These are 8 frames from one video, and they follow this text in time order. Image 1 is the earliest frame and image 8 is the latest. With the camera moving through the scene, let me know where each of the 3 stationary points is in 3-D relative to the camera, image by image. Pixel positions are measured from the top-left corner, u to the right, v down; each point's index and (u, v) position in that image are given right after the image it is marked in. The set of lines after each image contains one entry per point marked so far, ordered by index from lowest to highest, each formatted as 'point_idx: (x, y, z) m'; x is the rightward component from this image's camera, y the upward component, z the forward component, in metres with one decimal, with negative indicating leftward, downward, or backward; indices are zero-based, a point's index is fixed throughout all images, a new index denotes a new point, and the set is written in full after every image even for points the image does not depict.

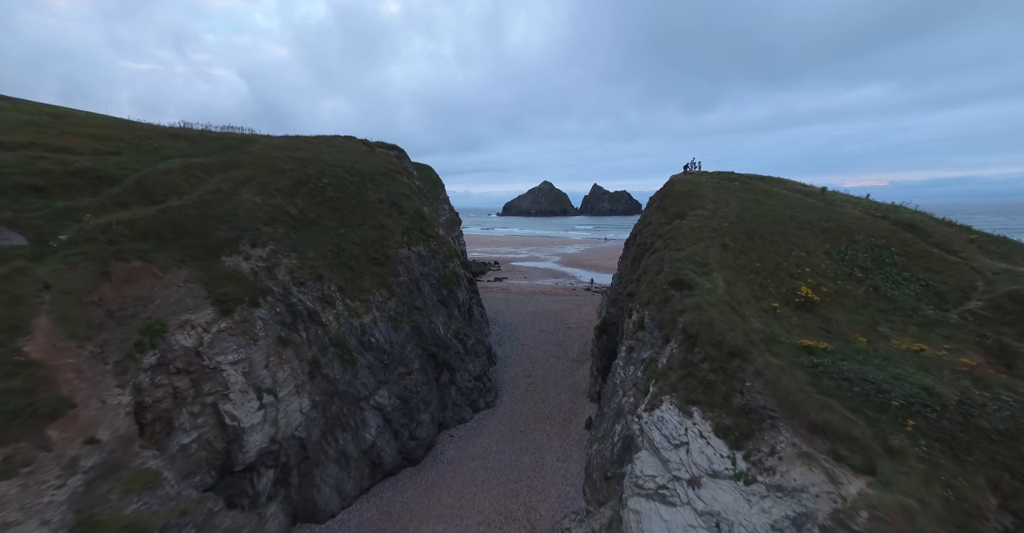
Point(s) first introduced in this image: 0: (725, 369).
0: (+9.6, -4.7, +17.6) m
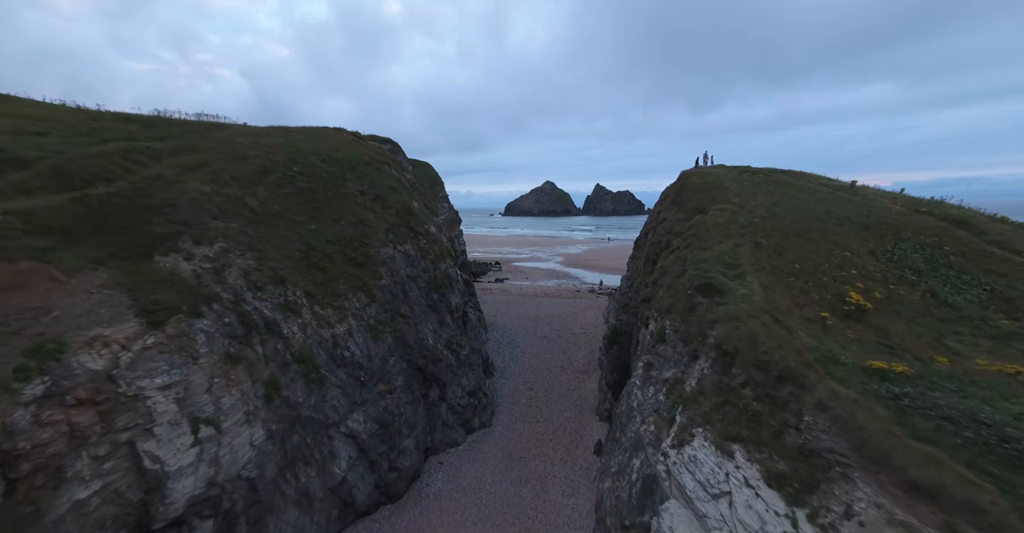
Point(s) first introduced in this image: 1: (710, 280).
0: (+9.5, -4.7, +14.0) m
1: (+10.0, -0.7, +19.7) m
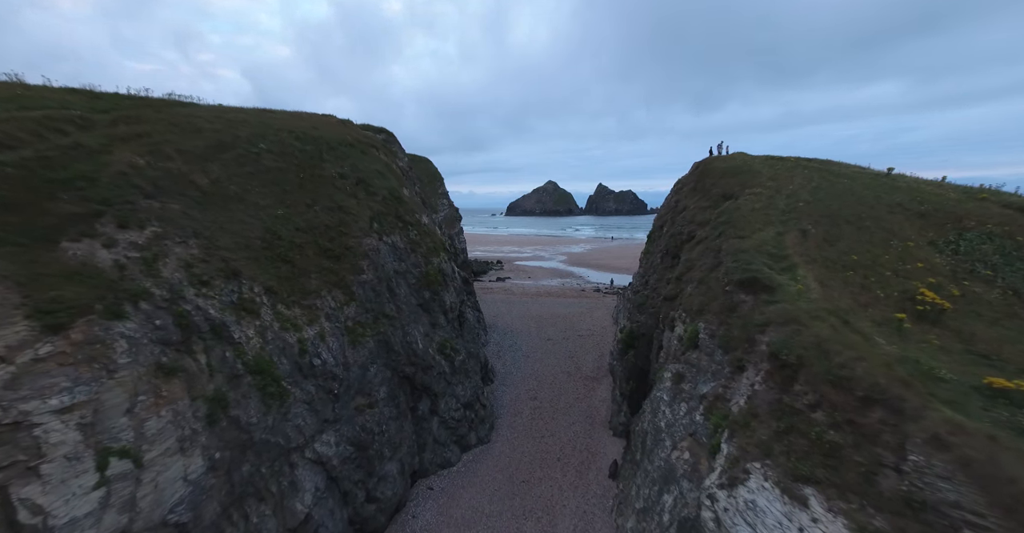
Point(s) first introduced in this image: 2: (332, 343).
0: (+9.5, -4.4, +10.5) m
1: (+10.1, -0.3, +16.3) m
2: (-8.8, -3.8, +18.9) m
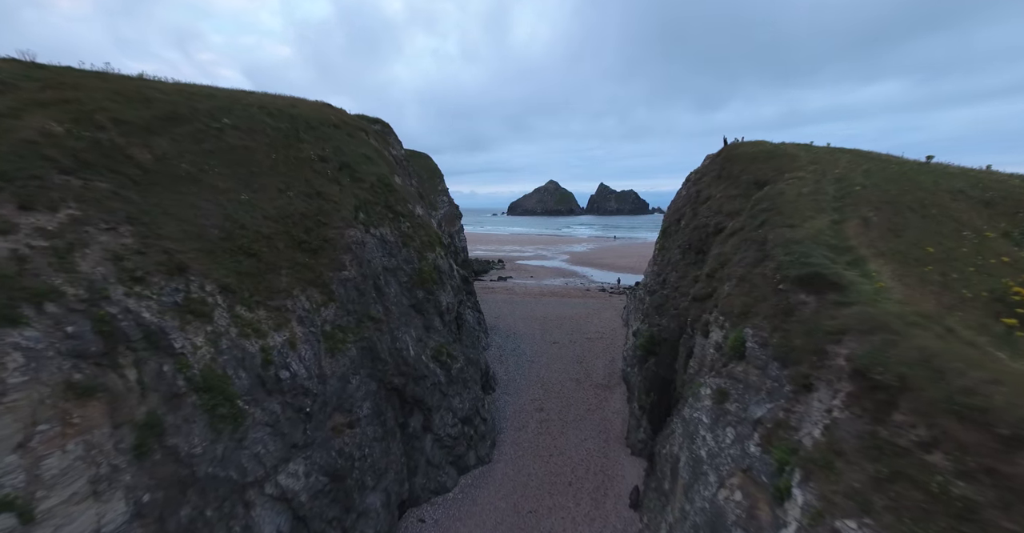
0: (+9.7, -4.1, +7.6) m
1: (+10.3, -0.1, +13.3) m
2: (-8.6, -3.5, +16.0) m
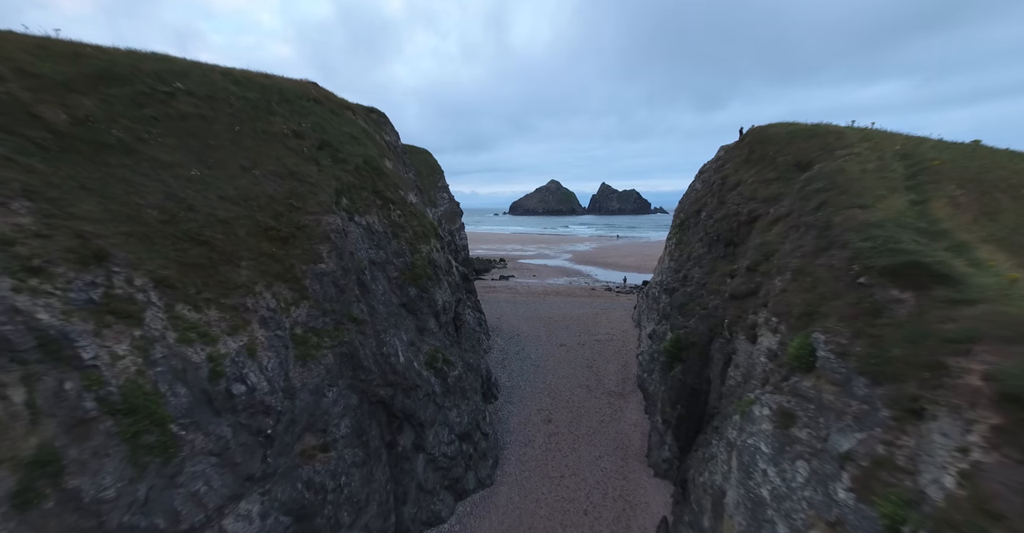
0: (+9.9, -3.8, +4.7) m
1: (+10.5, +0.2, +10.4) m
2: (-8.4, -3.2, +13.2) m
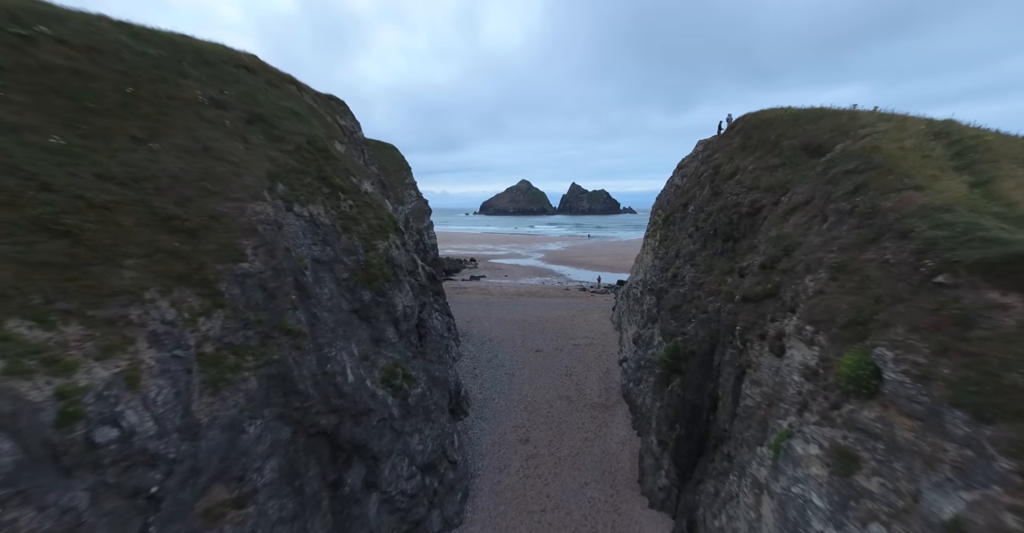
0: (+9.7, -3.7, +2.3) m
1: (+10.0, +0.3, +8.0) m
2: (-9.0, -3.2, +9.6) m
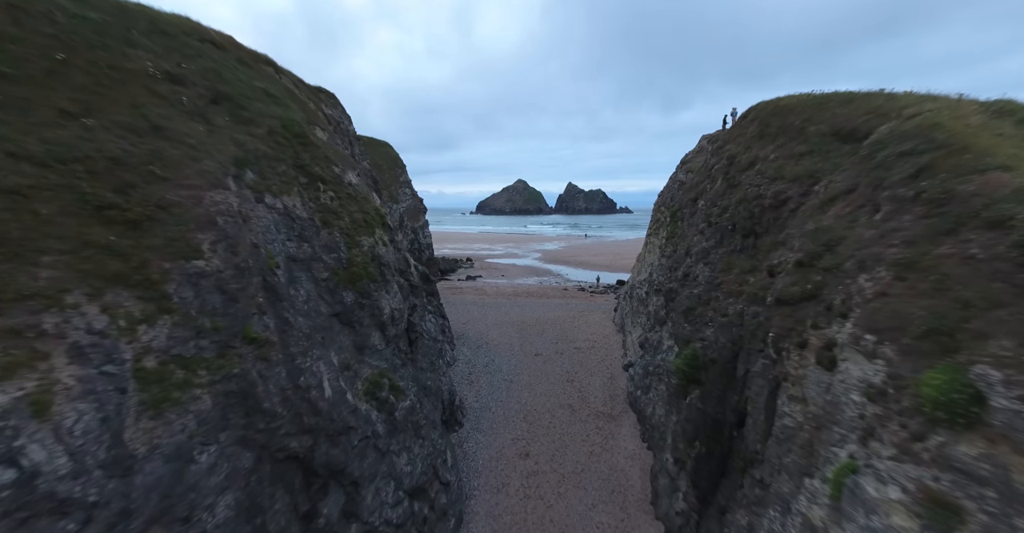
0: (+9.9, -3.6, +0.5) m
1: (+10.0, +0.4, +6.3) m
2: (-9.0, -3.1, +7.7) m
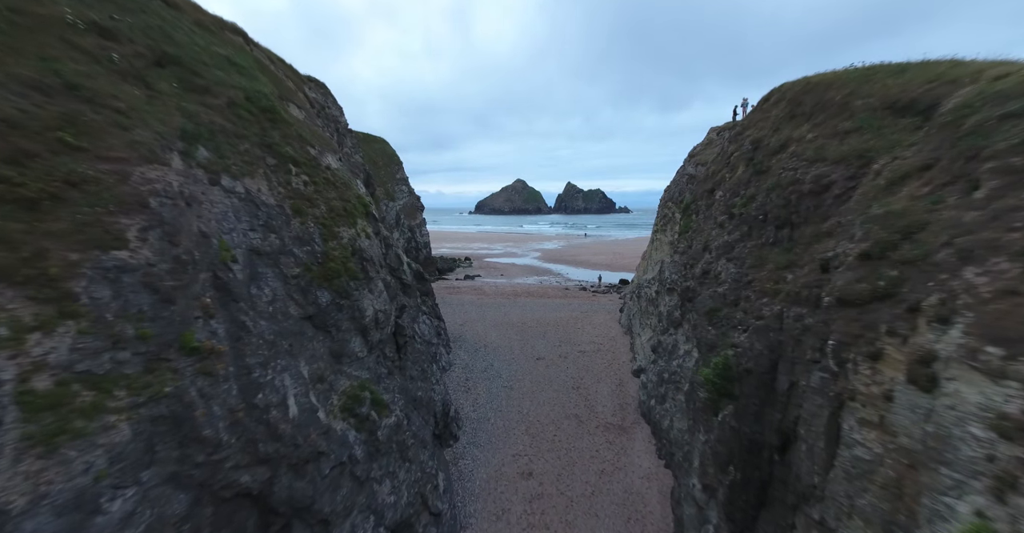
0: (+10.0, -3.4, -1.8) m
1: (+10.1, +0.6, +4.0) m
2: (-8.9, -3.0, +5.4) m
